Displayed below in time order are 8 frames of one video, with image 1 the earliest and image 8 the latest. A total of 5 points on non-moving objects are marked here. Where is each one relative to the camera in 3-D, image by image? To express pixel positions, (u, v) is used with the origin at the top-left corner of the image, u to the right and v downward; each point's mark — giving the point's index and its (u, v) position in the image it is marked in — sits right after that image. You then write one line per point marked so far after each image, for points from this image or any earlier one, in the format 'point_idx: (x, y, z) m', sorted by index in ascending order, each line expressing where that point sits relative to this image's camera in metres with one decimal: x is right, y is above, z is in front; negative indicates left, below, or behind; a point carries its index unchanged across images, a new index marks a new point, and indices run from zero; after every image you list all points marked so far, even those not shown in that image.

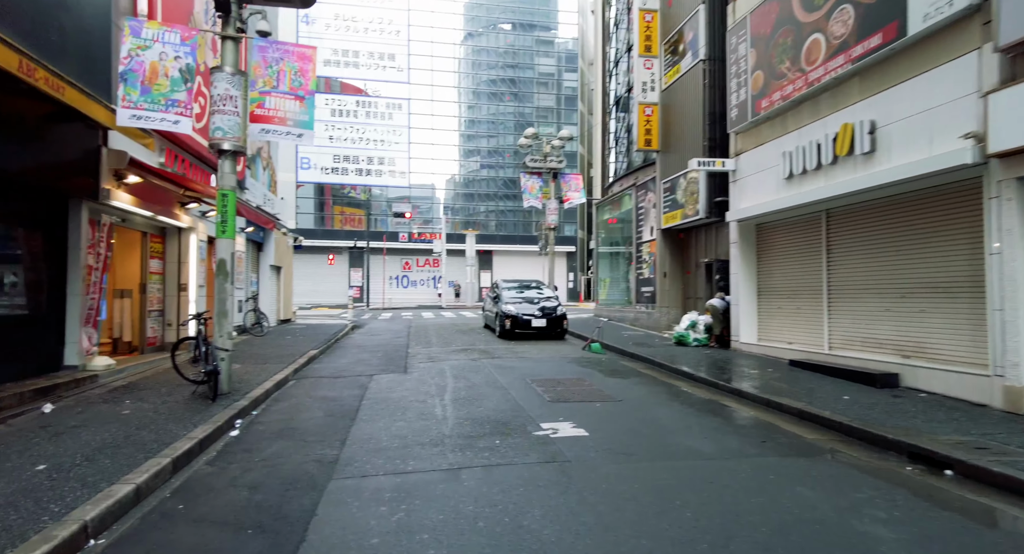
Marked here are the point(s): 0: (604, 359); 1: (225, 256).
0: (+1.9, -1.7, +10.8) m
1: (-3.9, +0.3, +7.2) m
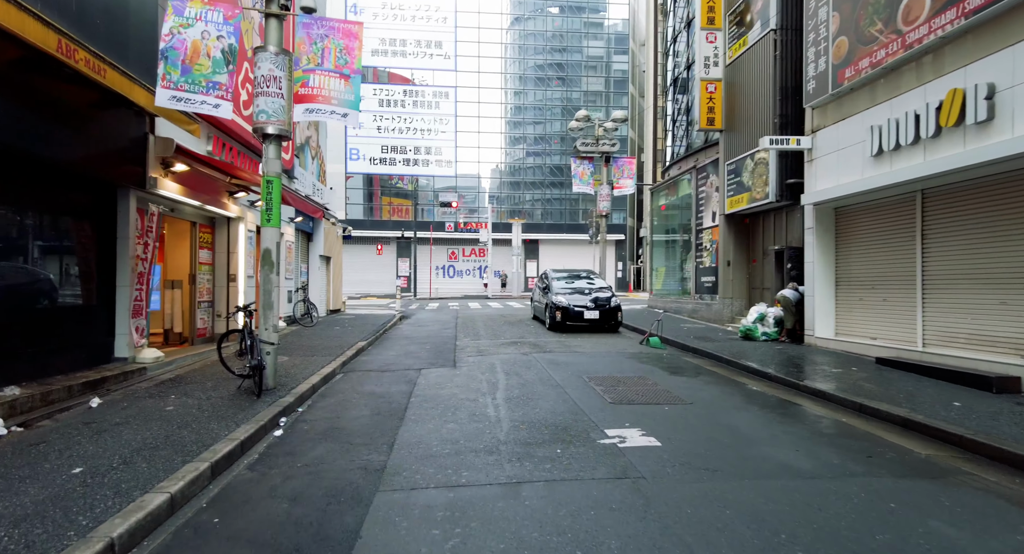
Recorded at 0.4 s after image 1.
0: (+2.9, -1.5, +10.0) m
1: (-3.2, +0.4, +6.9) m
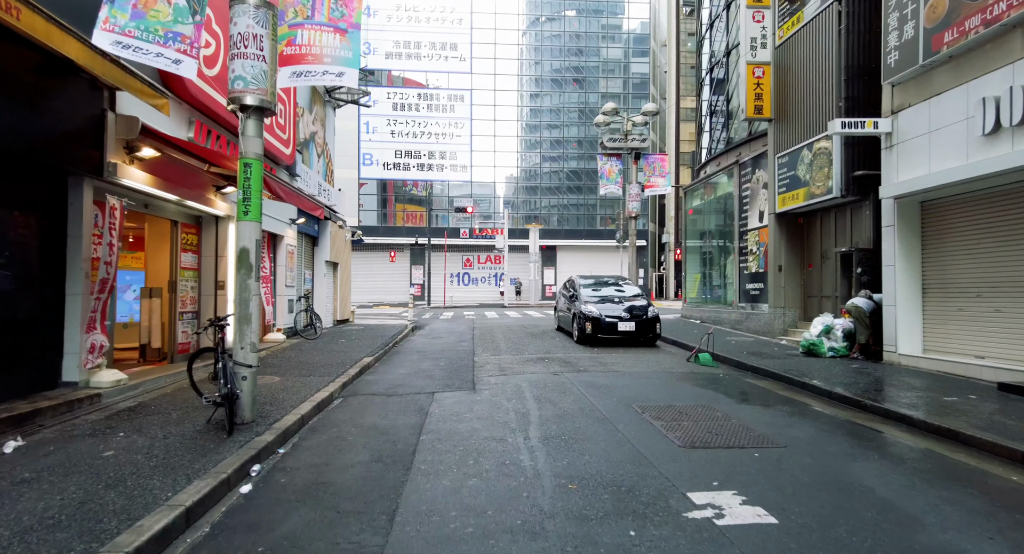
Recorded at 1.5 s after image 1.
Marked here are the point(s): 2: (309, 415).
0: (+3.3, -1.6, +8.5) m
1: (-2.8, +0.4, +5.6) m
2: (-2.4, -1.6, +6.3) m
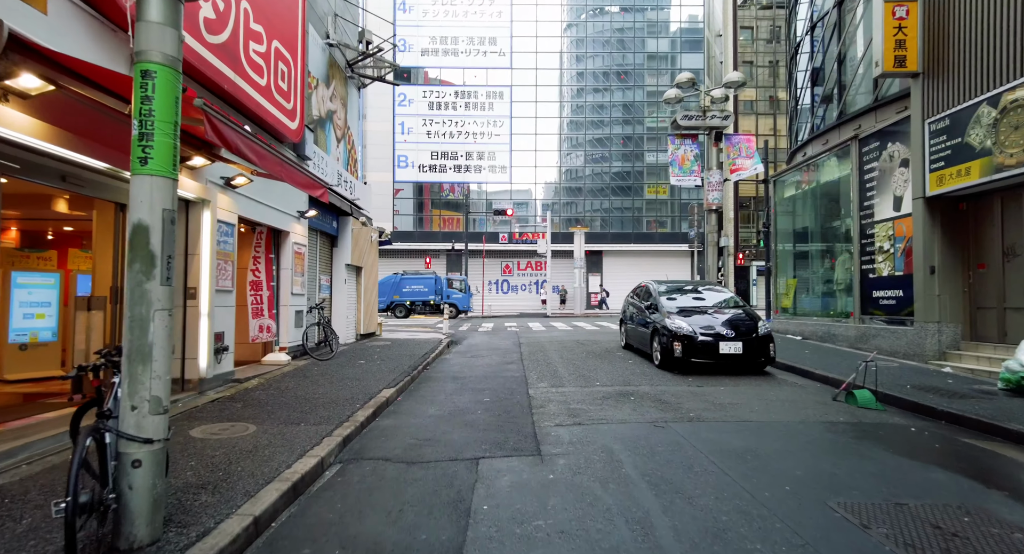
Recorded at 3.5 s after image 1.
0: (+4.2, -1.6, +5.6) m
1: (-2.1, +0.3, +3.1) m
2: (-1.7, -1.6, +3.7) m
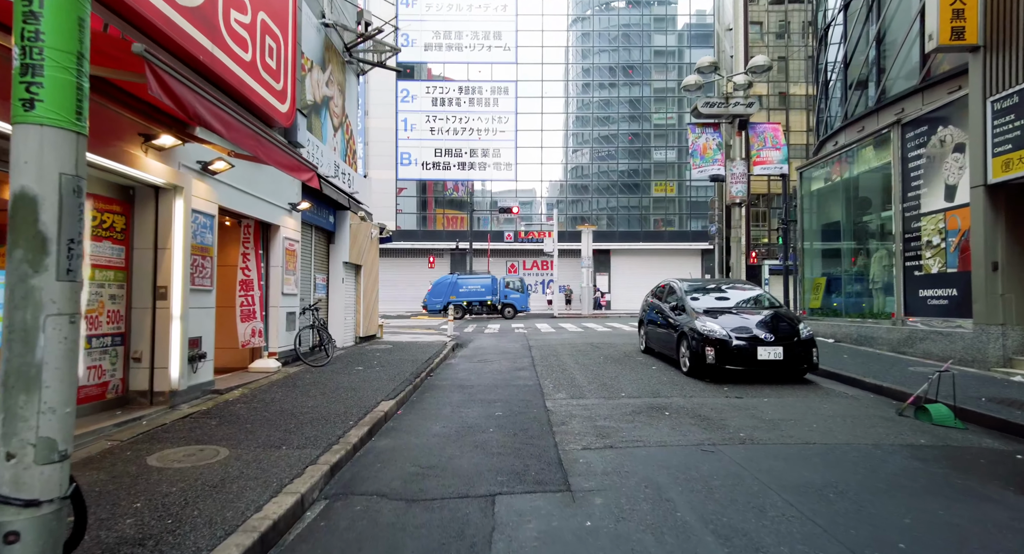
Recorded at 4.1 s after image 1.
0: (+4.4, -1.6, +4.6) m
1: (-1.9, +0.4, +2.2) m
2: (-1.5, -1.6, +2.8) m
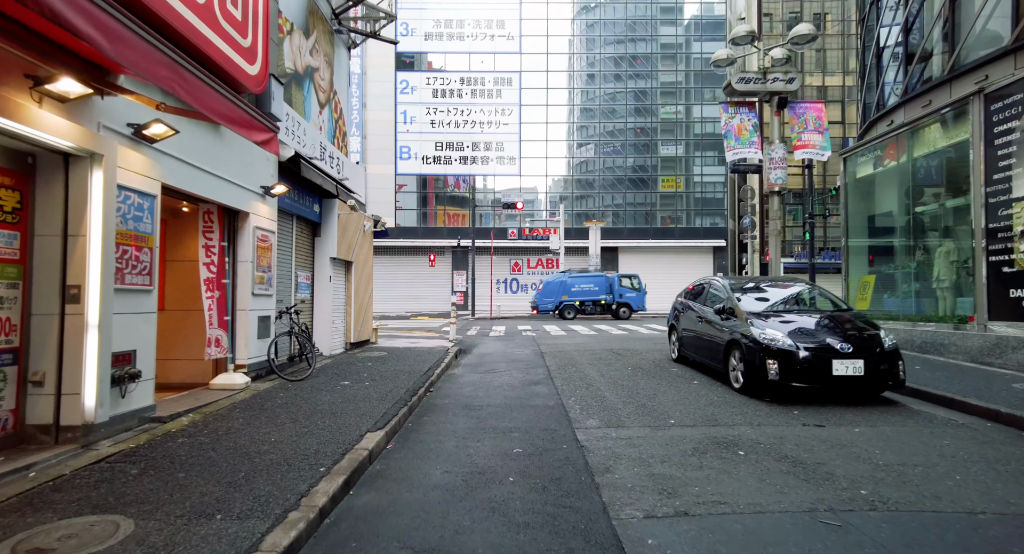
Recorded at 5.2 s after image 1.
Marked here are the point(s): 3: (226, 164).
0: (+4.6, -1.5, +3.1) m
1: (-1.7, +0.4, +0.6) m
2: (-1.3, -1.6, +1.3) m
3: (-3.8, +1.5, +7.1) m
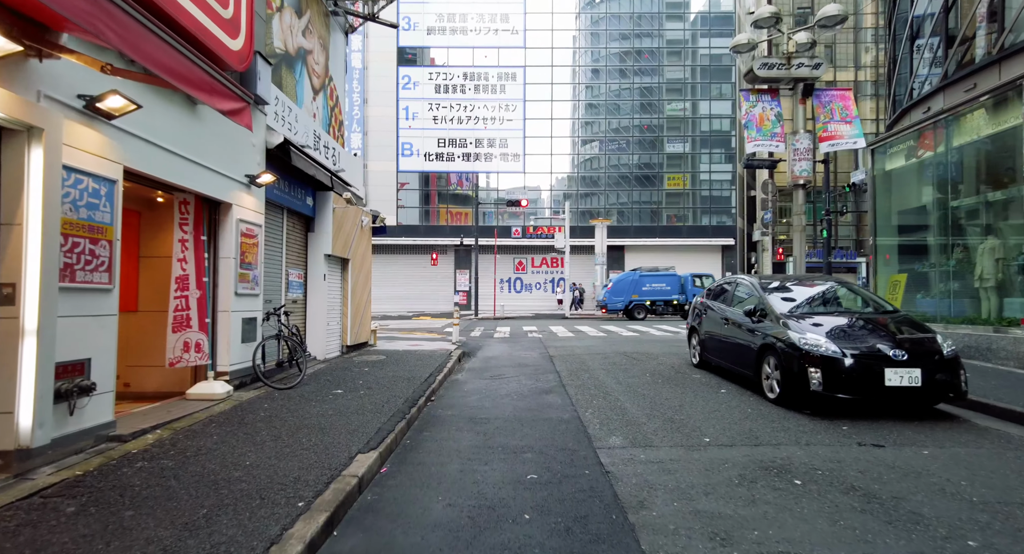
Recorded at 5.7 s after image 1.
0: (+4.7, -1.5, +2.3) m
1: (-1.6, +0.4, -0.1) m
2: (-1.2, -1.6, +0.5) m
3: (-3.7, +1.6, +6.4) m
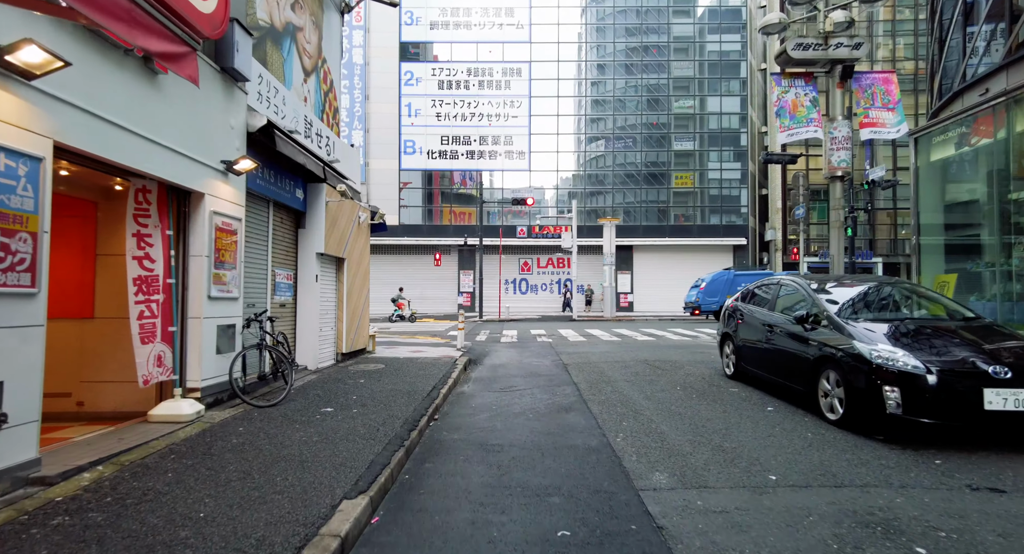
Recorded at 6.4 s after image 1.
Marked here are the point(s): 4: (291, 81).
0: (+4.9, -1.5, +1.3) m
1: (-1.5, +0.4, -1.1) m
2: (-1.0, -1.6, -0.5) m
3: (-3.5, +1.5, +5.4) m
4: (-3.5, +3.2, +8.6) m
